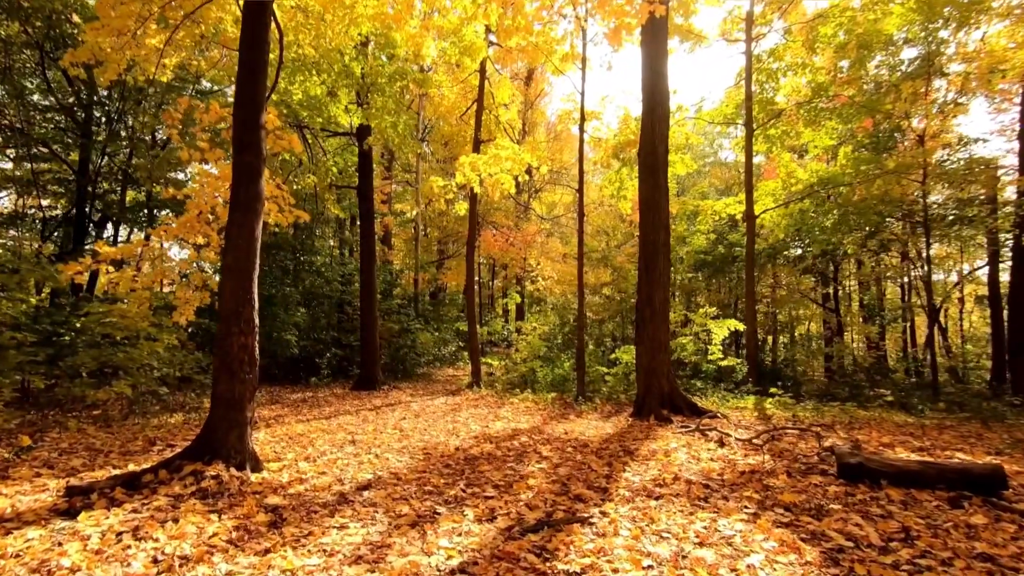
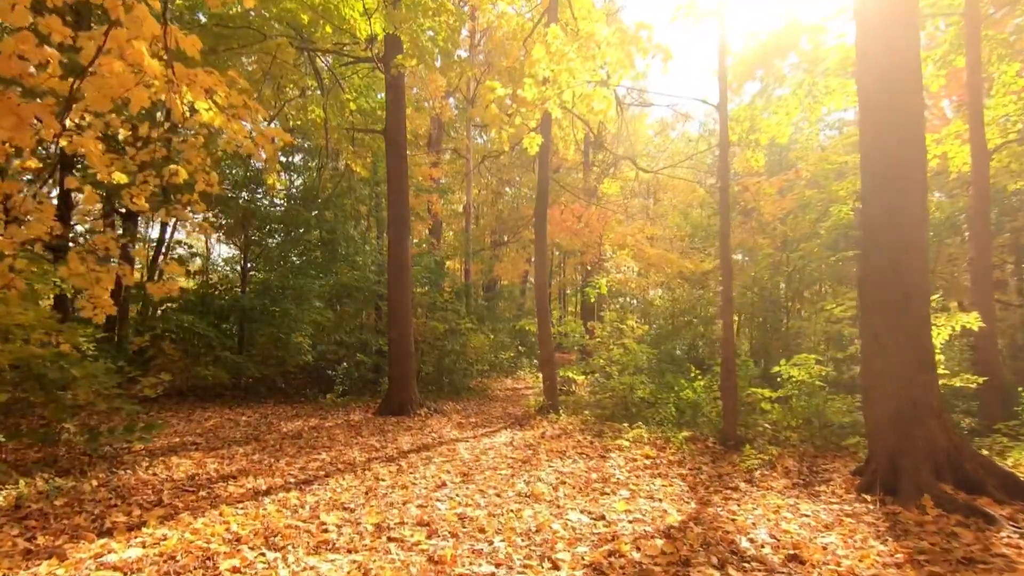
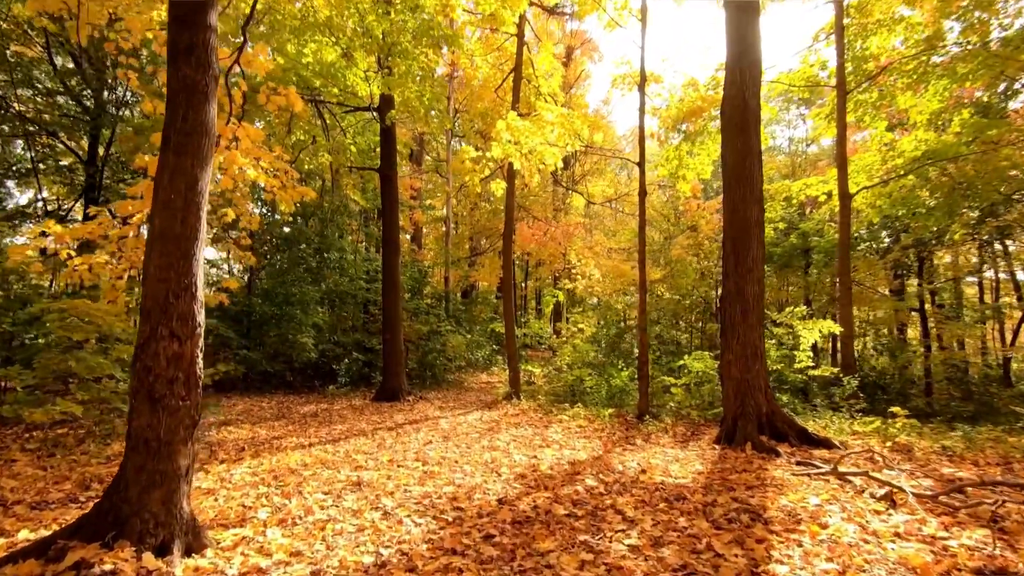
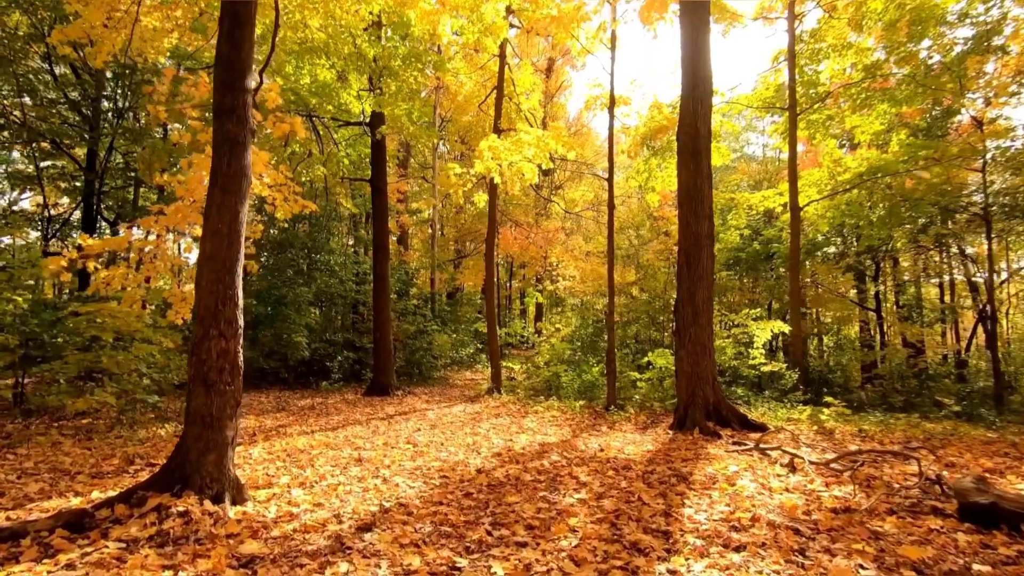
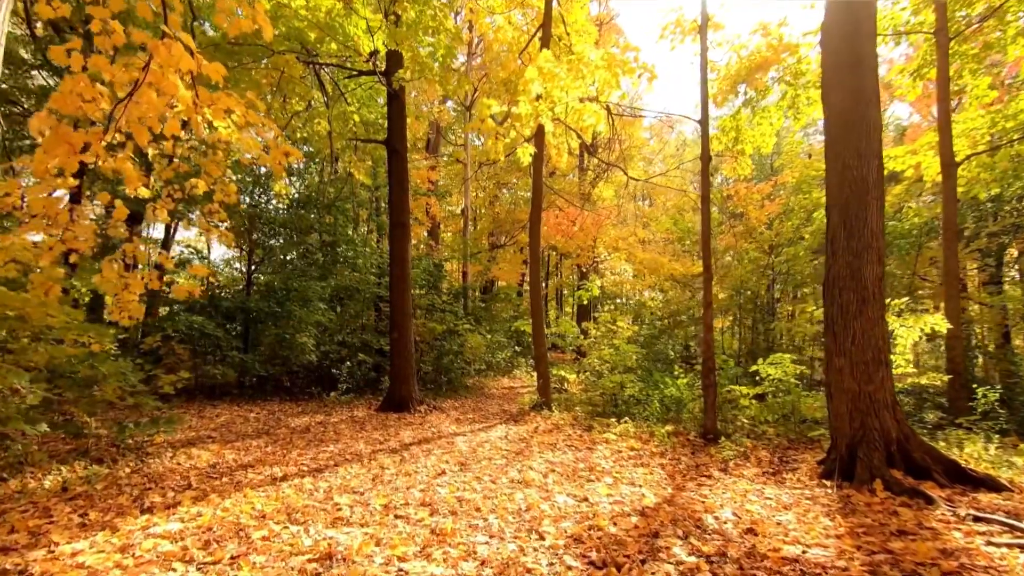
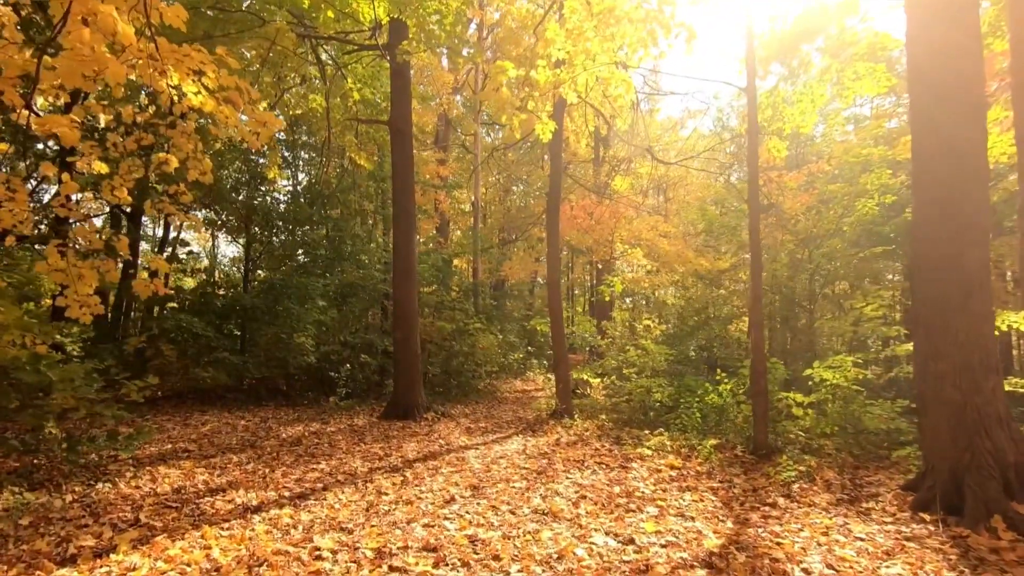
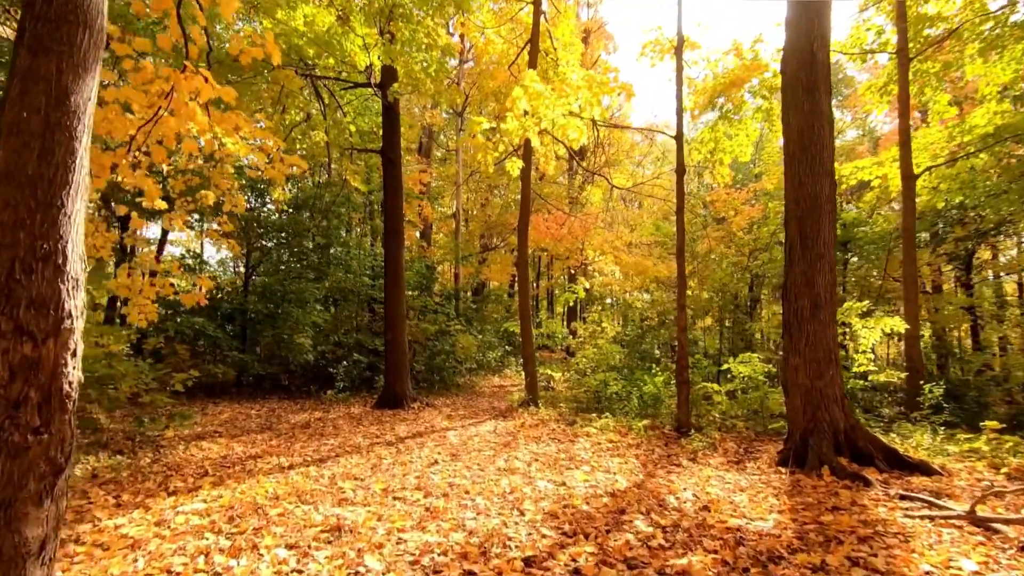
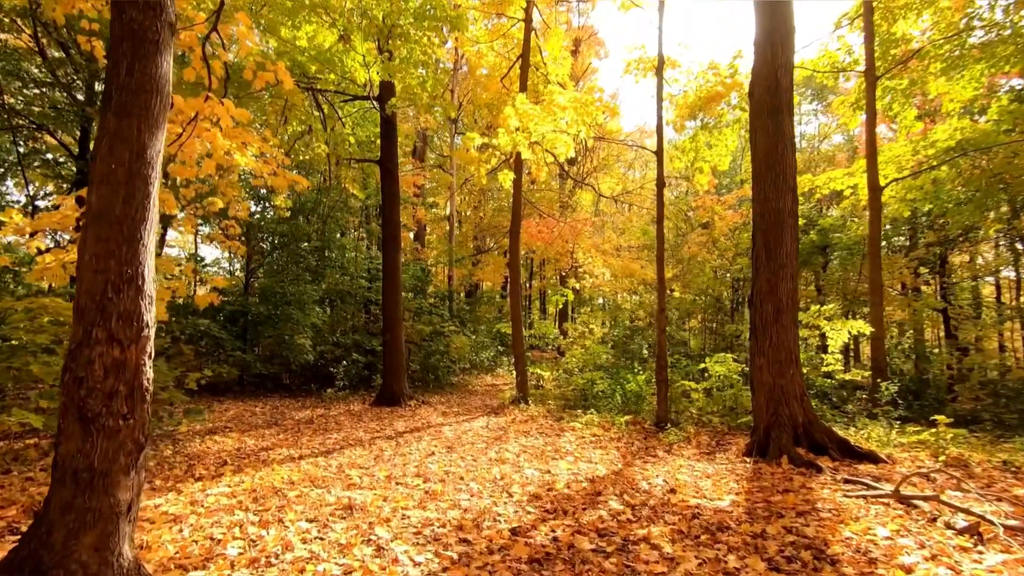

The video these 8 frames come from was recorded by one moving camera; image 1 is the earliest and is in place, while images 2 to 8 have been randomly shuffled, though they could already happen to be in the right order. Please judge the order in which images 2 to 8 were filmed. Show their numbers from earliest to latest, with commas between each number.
4, 3, 8, 7, 5, 2, 6
